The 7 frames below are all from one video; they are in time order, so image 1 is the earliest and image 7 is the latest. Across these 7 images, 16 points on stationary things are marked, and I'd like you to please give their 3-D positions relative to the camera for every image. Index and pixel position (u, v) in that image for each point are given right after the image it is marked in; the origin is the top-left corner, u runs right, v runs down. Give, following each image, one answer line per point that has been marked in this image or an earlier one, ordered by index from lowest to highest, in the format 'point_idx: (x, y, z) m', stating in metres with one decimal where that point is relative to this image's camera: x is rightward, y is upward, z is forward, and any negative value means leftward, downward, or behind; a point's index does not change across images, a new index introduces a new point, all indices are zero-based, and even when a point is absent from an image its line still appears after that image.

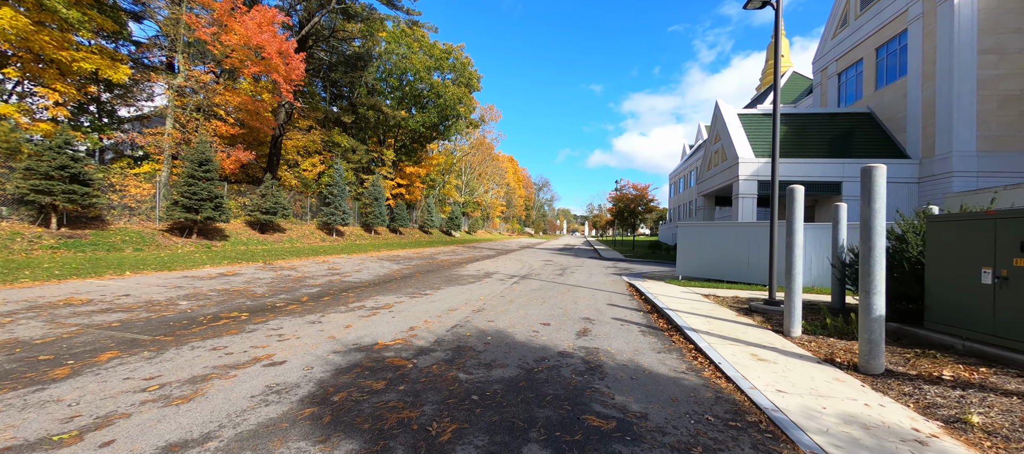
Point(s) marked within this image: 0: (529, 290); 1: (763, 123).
0: (+0.5, -1.7, +9.9) m
1: (+13.0, +5.4, +18.4) m
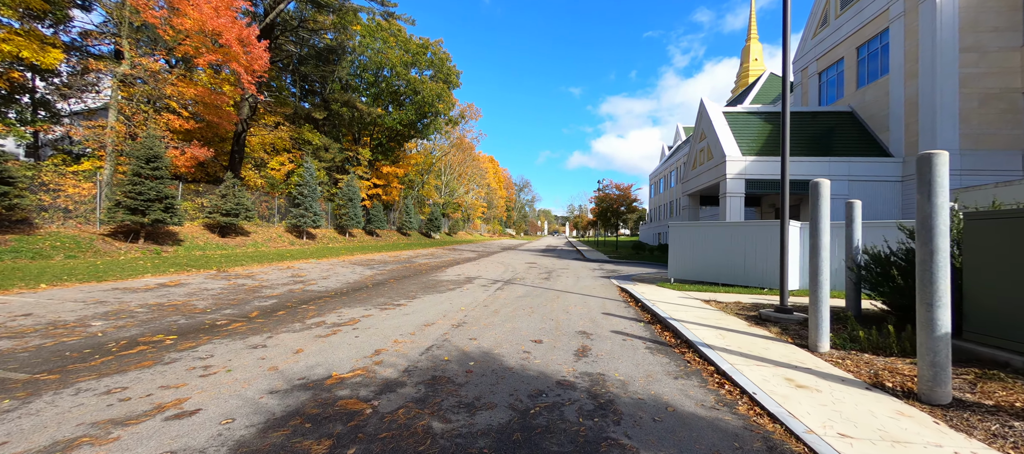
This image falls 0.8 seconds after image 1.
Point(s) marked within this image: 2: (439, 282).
0: (+0.1, -1.8, +9.1) m
1: (+12.0, +5.4, +18.2) m
2: (-2.4, -1.8, +12.0) m
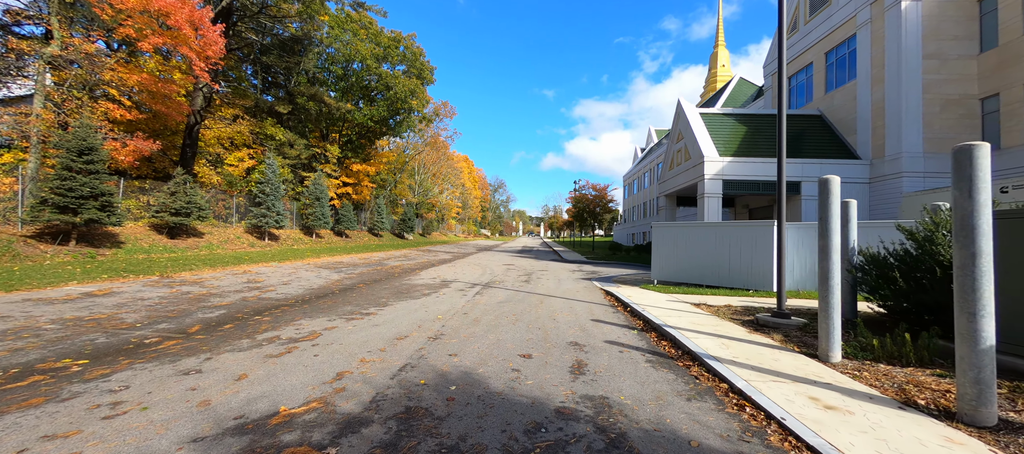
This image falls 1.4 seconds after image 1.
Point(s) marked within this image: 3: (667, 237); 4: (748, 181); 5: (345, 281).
0: (-0.4, -1.8, +8.4) m
1: (+10.9, +5.4, +18.4) m
2: (-3.1, -1.9, +11.2) m
3: (+4.9, -0.3, +11.3) m
4: (+10.8, +2.1, +16.2) m
5: (-5.5, -1.8, +11.8) m
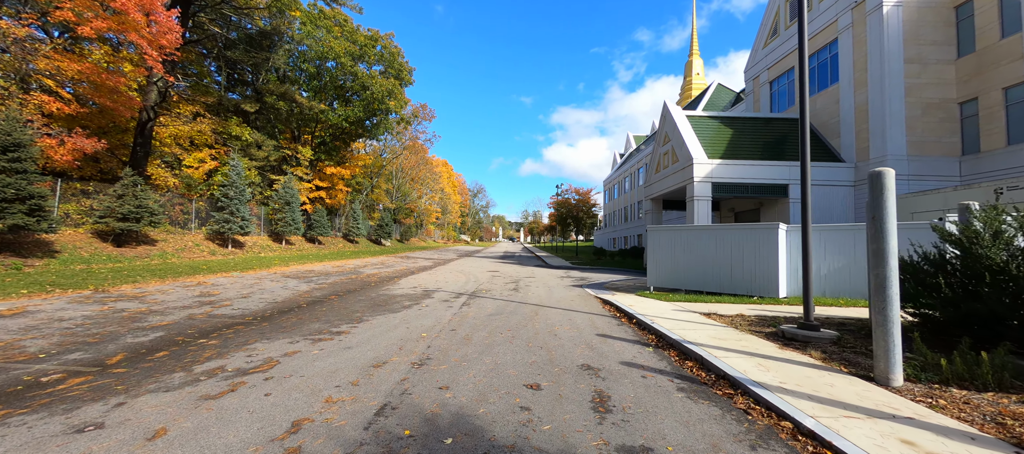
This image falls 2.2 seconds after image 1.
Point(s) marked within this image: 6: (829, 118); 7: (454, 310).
0: (-0.6, -1.9, +7.6) m
1: (+10.1, +5.2, +18.3) m
2: (-3.4, -2.0, +10.2) m
3: (+4.5, -0.4, +10.8) m
4: (+10.1, +1.9, +16.0) m
5: (-5.9, -1.9, +10.6) m
6: (+15.0, +5.2, +16.8) m
7: (-1.3, -1.9, +8.1) m
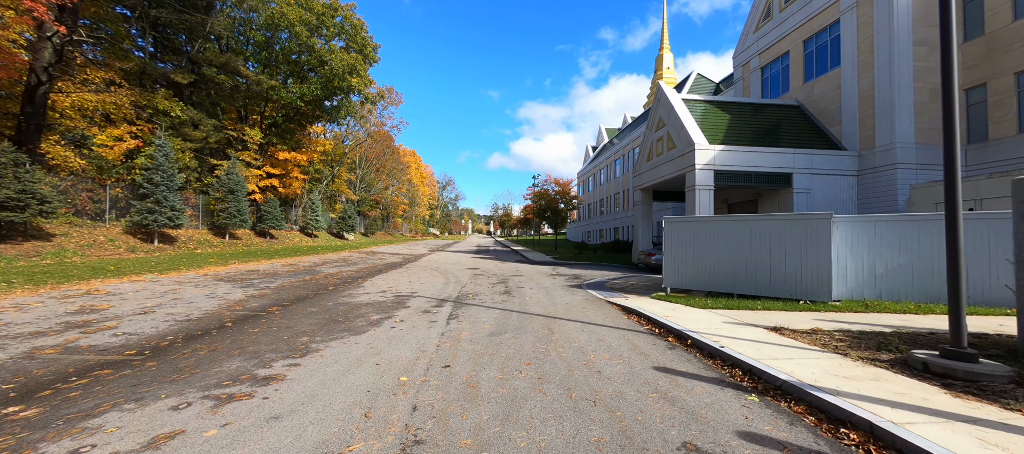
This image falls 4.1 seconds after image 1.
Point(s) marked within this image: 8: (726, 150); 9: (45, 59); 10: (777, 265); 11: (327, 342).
0: (-0.4, -1.7, +5.6) m
1: (+9.3, +5.6, +17.0) m
2: (-3.5, -1.8, +7.9) m
3: (+4.3, -0.2, +9.2) m
4: (+9.5, +2.3, +14.8) m
5: (-6.0, -1.7, +8.1) m
6: (+14.3, +5.5, +16.0) m
7: (-1.2, -1.7, +6.1) m
8: (+8.8, +3.2, +14.7) m
9: (-20.1, +7.3, +15.3) m
10: (+5.9, -0.8, +7.9) m
11: (-2.8, -1.7, +5.3) m
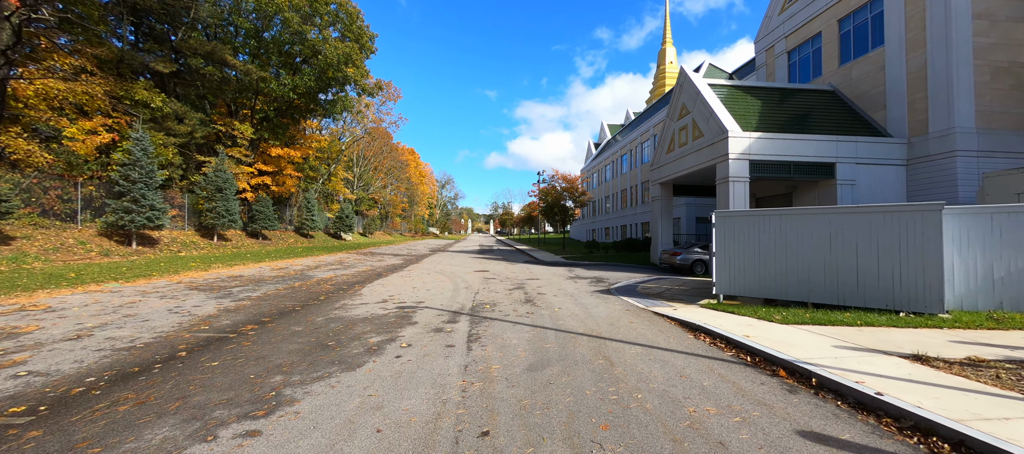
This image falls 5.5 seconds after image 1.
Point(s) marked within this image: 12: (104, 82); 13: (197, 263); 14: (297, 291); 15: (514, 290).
0: (+0.1, -1.6, +4.1) m
1: (+9.8, +5.8, +15.6) m
2: (-2.9, -1.8, +6.5) m
3: (+4.9, -0.1, +7.7) m
4: (+10.0, +2.4, +13.4) m
5: (-5.4, -1.7, +6.7) m
6: (+14.8, +5.7, +14.6) m
7: (-0.7, -1.7, +4.6) m
8: (+9.3, +3.3, +13.3) m
9: (-19.7, +7.2, +13.7) m
10: (+6.4, -0.7, +6.4) m
11: (-2.2, -1.7, +3.8) m
12: (-20.2, +7.2, +17.7) m
13: (-13.4, -1.5, +15.2) m
14: (-5.9, -1.7, +9.7) m
15: (0.0, -1.8, +10.0) m
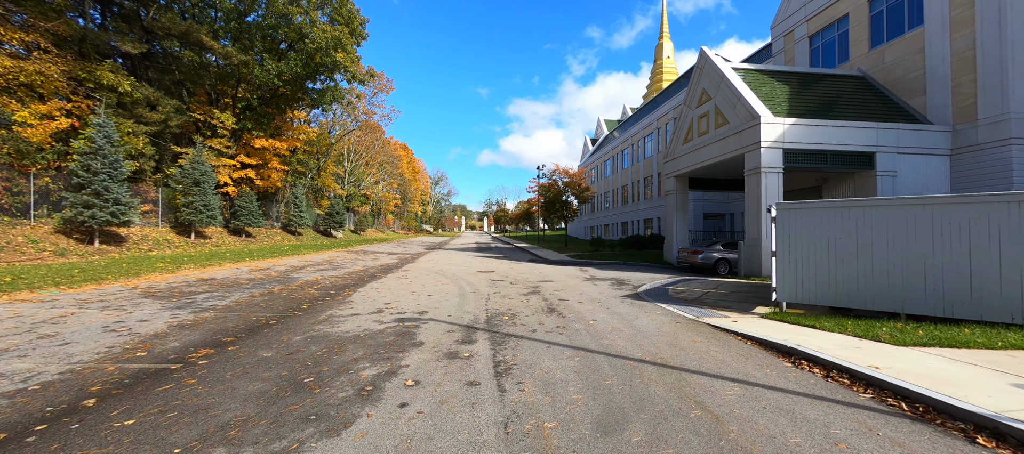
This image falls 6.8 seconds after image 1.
0: (+0.6, -1.6, +2.8) m
1: (+10.0, +5.9, +14.4) m
2: (-2.5, -1.7, +5.0) m
3: (+5.3, 0.0, +6.5) m
4: (+10.3, +2.6, +12.2) m
5: (-5.0, -1.6, +5.2) m
6: (+15.0, +5.9, +13.5) m
7: (-0.2, -1.6, +3.2) m
8: (+9.6, +3.5, +12.0) m
9: (-19.3, +7.3, +11.9) m
10: (+6.9, -0.6, +5.2) m
11: (-1.7, -1.6, +2.4) m
12: (-19.9, +7.4, +15.8) m
13: (-13.1, -1.4, +13.6) m
14: (-5.5, -1.6, +8.2) m
15: (+0.4, -1.6, +8.6) m
